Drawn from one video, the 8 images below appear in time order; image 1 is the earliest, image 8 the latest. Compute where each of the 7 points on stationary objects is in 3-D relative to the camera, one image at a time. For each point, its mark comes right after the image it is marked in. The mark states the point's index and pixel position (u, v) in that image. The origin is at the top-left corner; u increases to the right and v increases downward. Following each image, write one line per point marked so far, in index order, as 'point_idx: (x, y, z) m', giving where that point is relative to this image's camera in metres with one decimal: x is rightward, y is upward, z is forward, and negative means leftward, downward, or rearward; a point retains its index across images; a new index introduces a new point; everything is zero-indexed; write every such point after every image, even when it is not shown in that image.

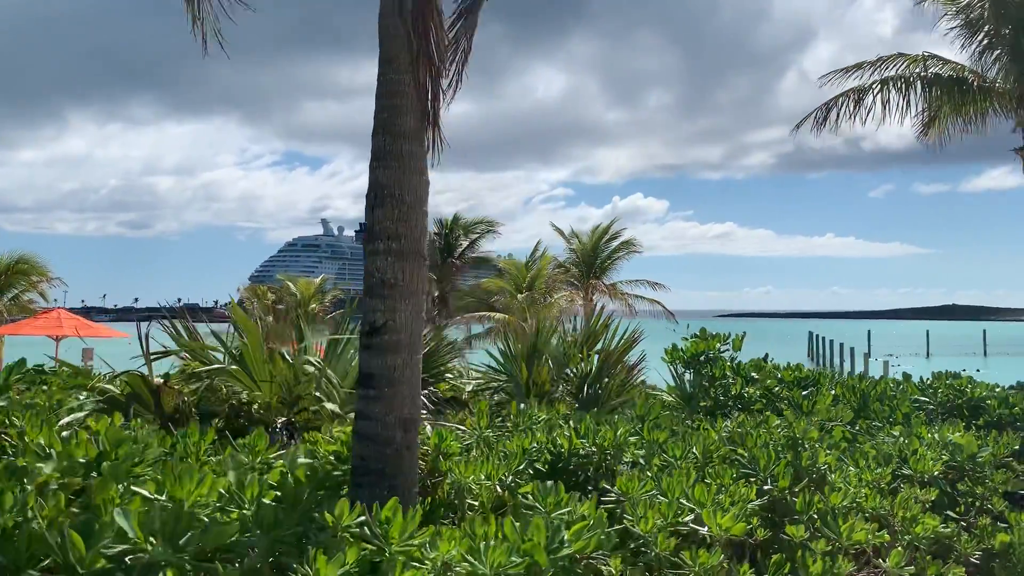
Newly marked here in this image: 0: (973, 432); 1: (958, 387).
0: (+2.4, -0.8, +4.5) m
1: (+2.7, -0.6, +5.3) m
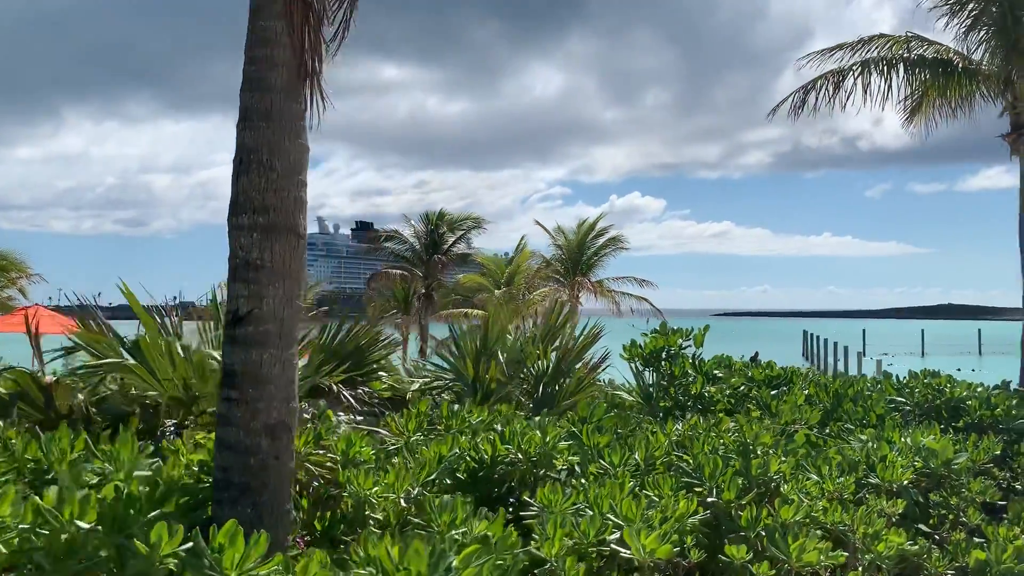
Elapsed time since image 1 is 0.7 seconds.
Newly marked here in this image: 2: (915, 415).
0: (+2.1, -0.7, +4.2) m
1: (+2.4, -0.5, +4.9) m
2: (+2.2, -0.7, +4.7) m
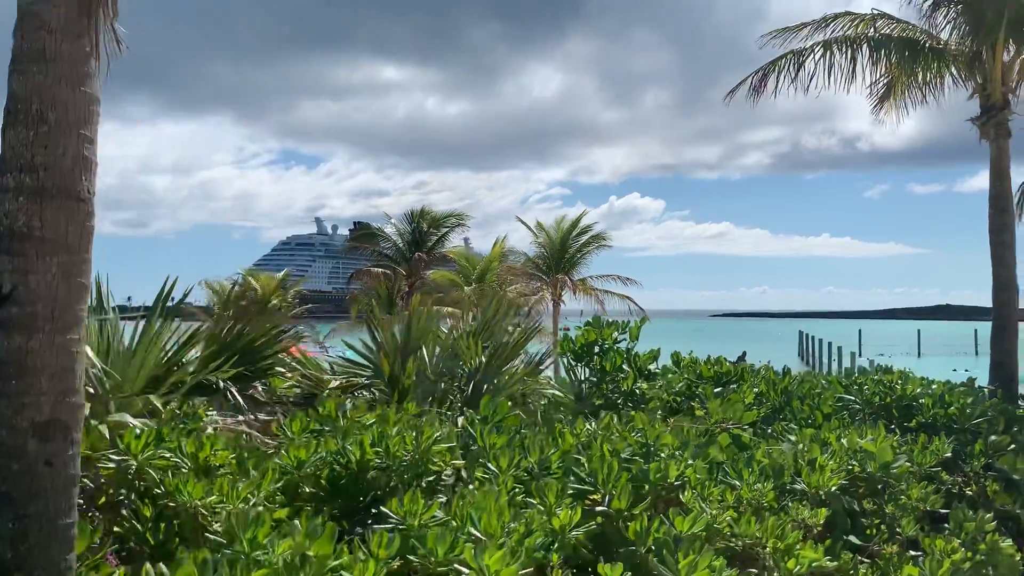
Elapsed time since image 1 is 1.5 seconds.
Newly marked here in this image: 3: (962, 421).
0: (+1.7, -0.7, +3.8) m
1: (+2.0, -0.5, +4.5) m
2: (+1.8, -0.6, +4.3) m
3: (+2.2, -0.6, +4.1) m
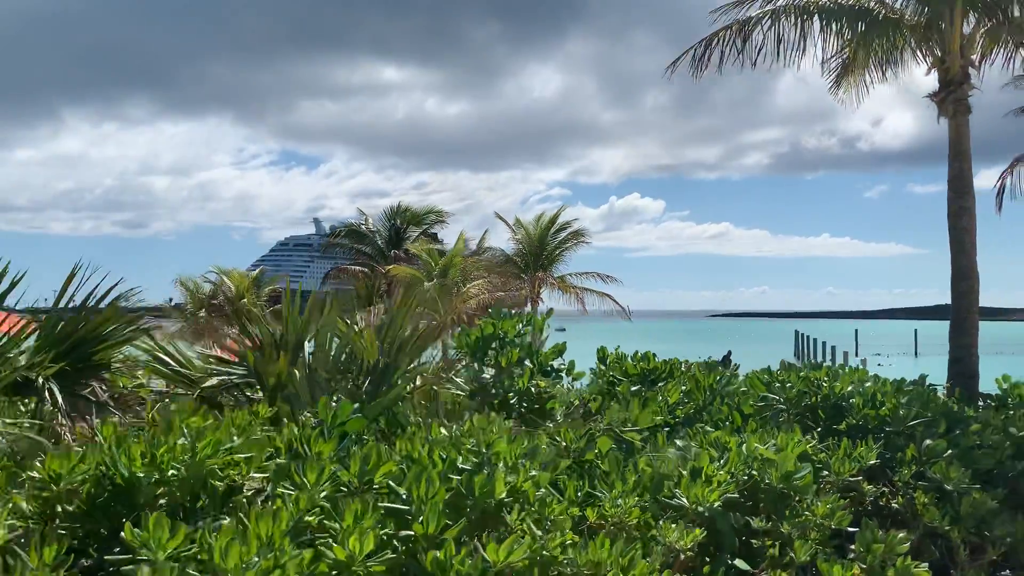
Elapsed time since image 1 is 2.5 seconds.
0: (+1.1, -0.6, +3.3) m
1: (+1.4, -0.4, +4.0) m
2: (+1.2, -0.6, +3.9) m
3: (+1.6, -0.6, +3.7) m
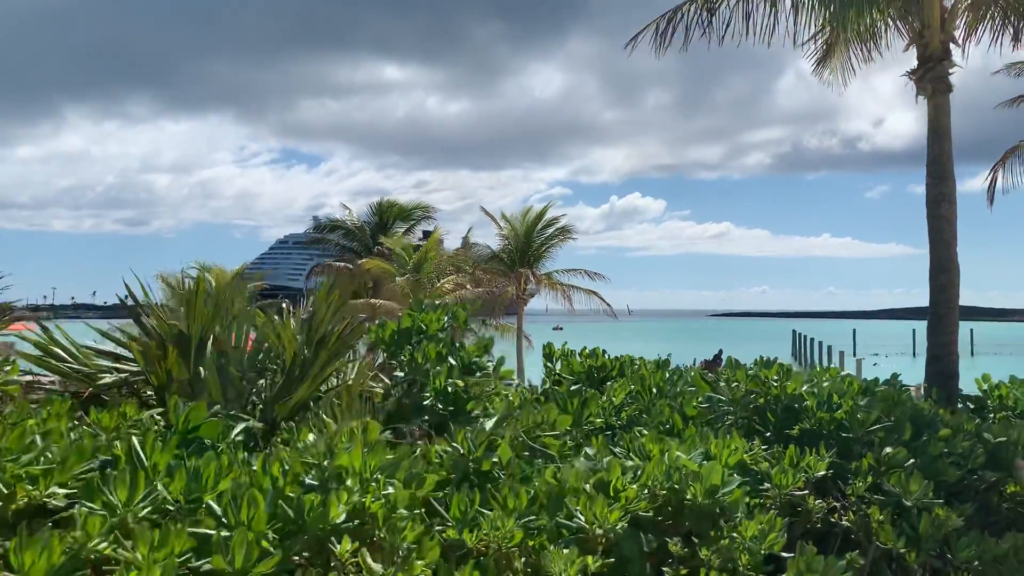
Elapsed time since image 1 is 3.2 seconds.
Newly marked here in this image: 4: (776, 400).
0: (+0.8, -0.5, +2.9) m
1: (+1.1, -0.4, +3.6) m
2: (+0.9, -0.5, +3.4) m
3: (+1.3, -0.5, +3.2) m
4: (+1.1, -0.4, +3.4) m
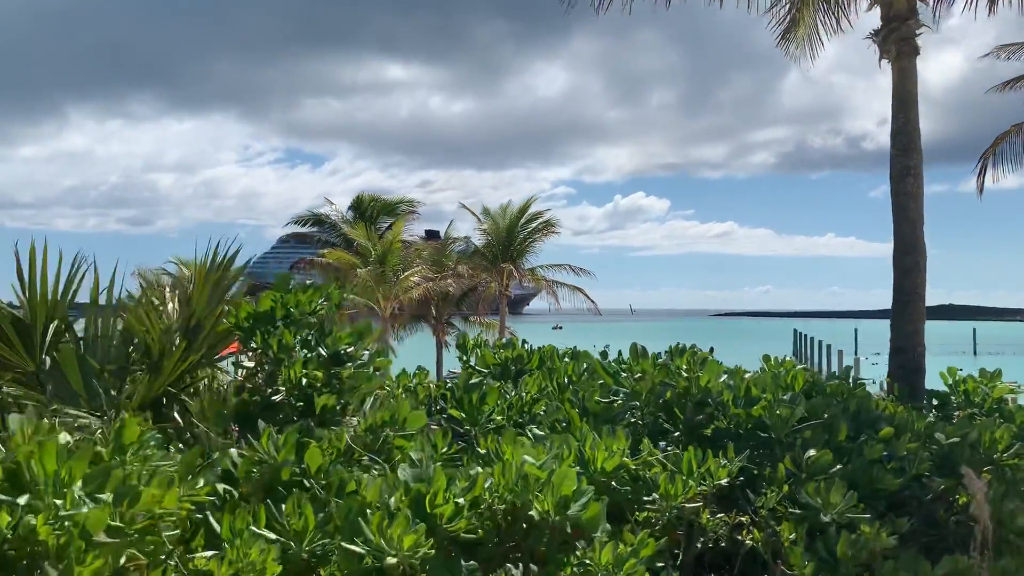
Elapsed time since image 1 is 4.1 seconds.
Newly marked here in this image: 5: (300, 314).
0: (+0.3, -0.5, +2.4) m
1: (+0.6, -0.3, +3.1) m
2: (+0.4, -0.4, +2.9) m
3: (+0.8, -0.4, +2.7) m
4: (+0.6, -0.4, +2.9) m
5: (-0.8, -0.1, +3.3) m
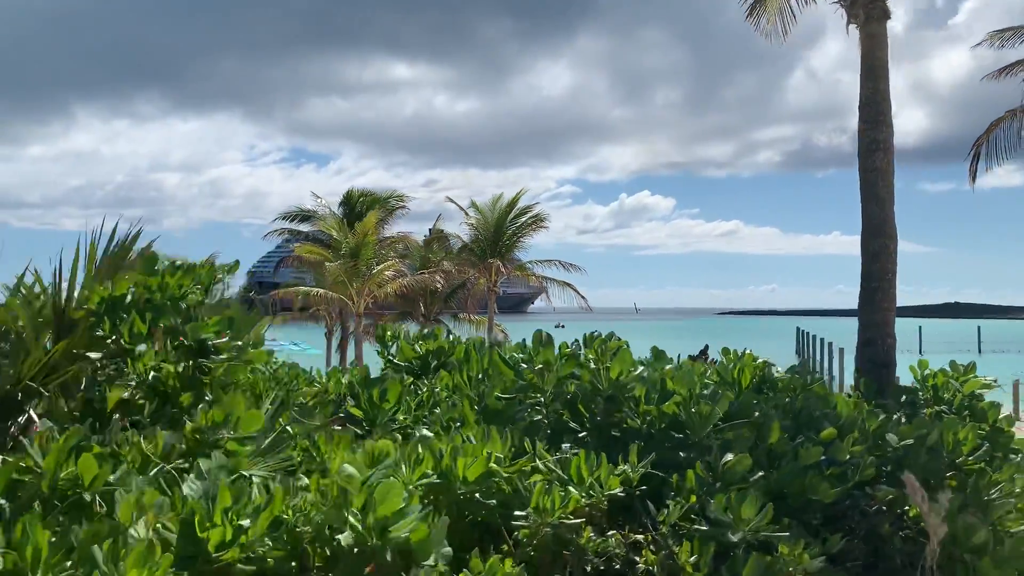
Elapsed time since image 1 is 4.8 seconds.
0: (0.0, -0.4, +2.0) m
1: (+0.3, -0.2, +2.7) m
2: (+0.1, -0.4, +2.5) m
3: (+0.5, -0.4, +2.3) m
4: (+0.2, -0.3, +2.5) m
5: (-1.2, 0.0, +2.9) m
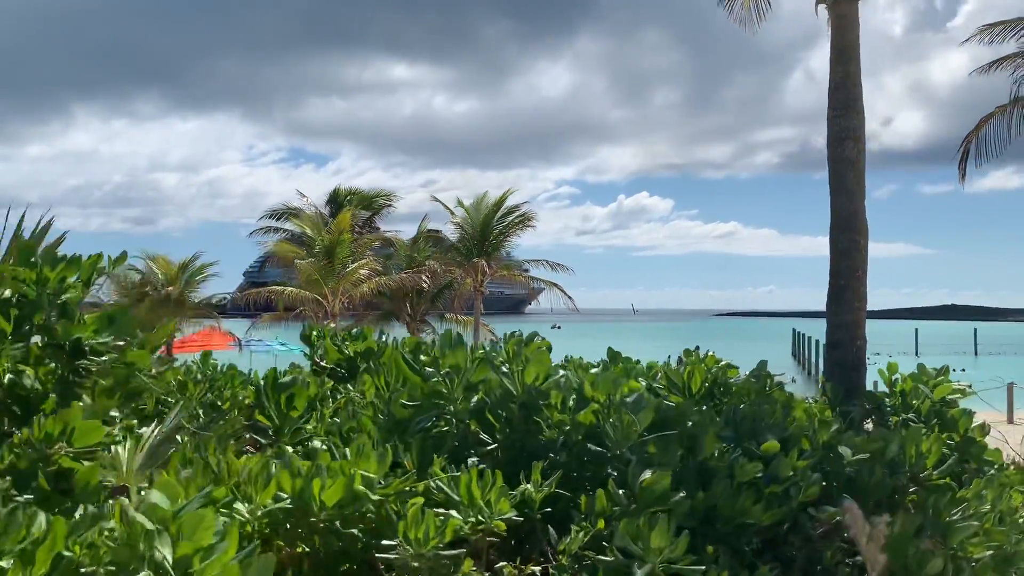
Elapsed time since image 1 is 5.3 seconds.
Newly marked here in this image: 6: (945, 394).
0: (-0.3, -0.4, +1.7) m
1: (0.0, -0.2, +2.4) m
2: (-0.2, -0.4, +2.3) m
3: (+0.2, -0.4, +2.1) m
4: (0.0, -0.3, +2.2) m
5: (-1.4, 0.0, +2.6) m
6: (+1.7, -0.4, +3.3) m
